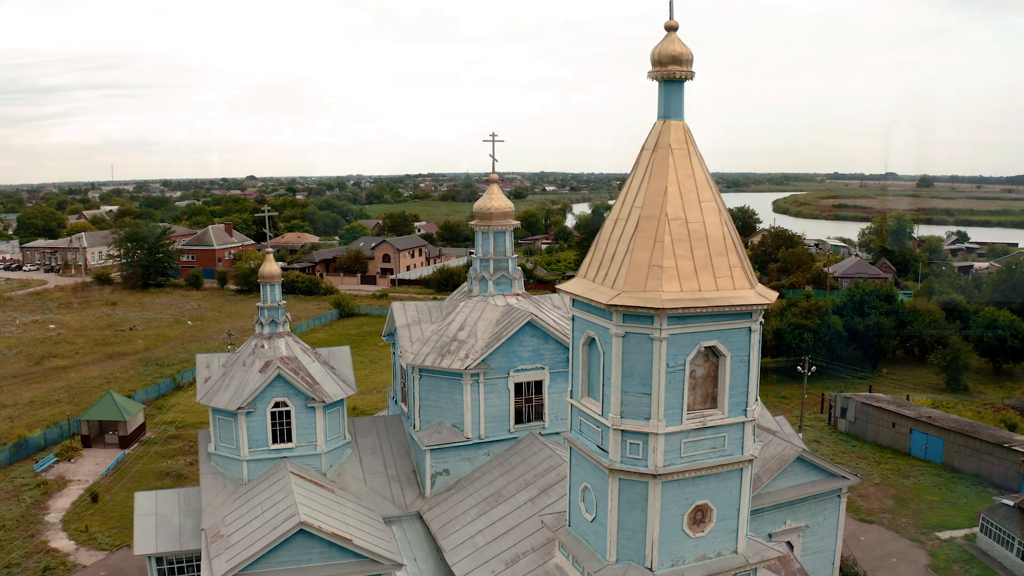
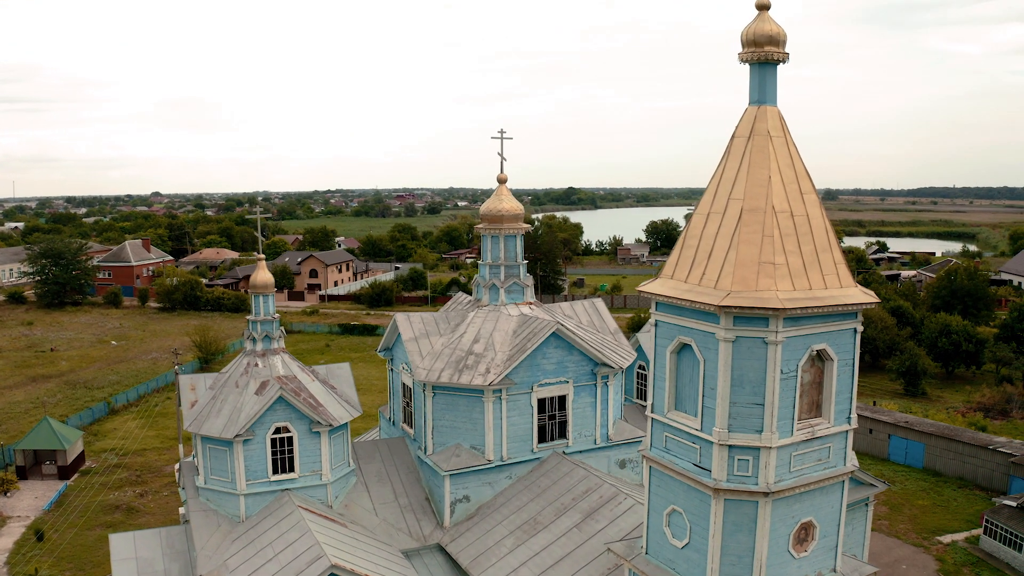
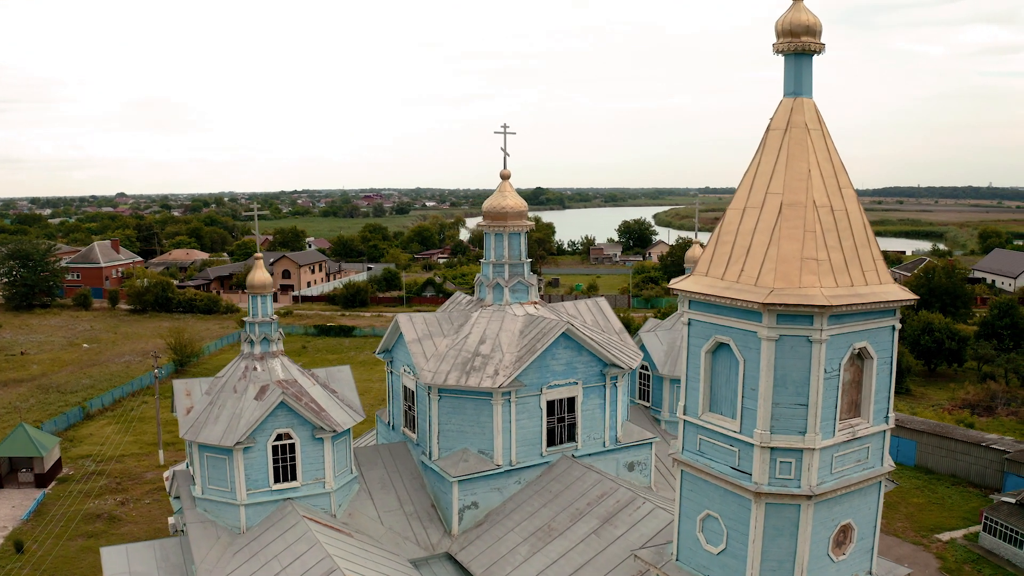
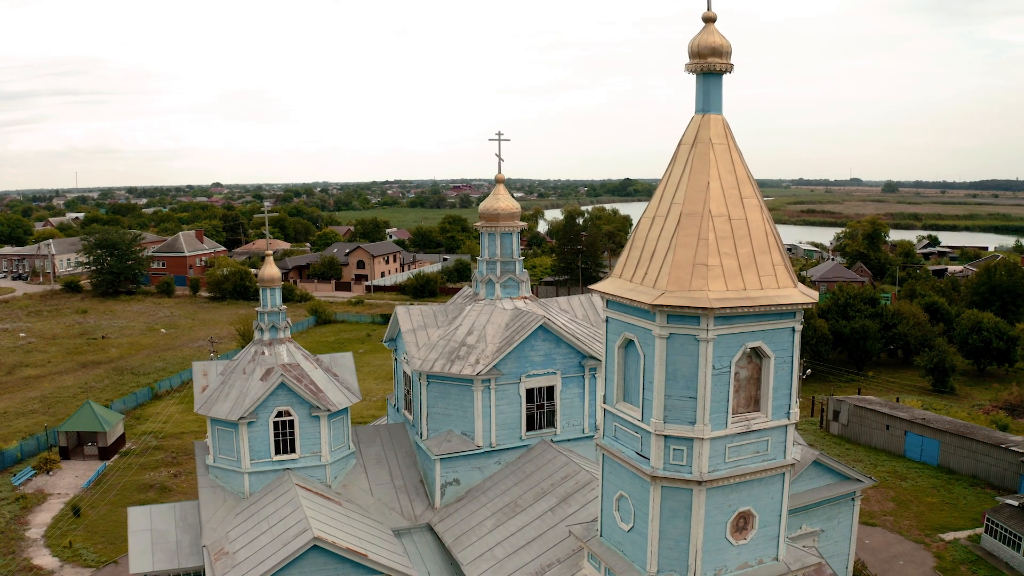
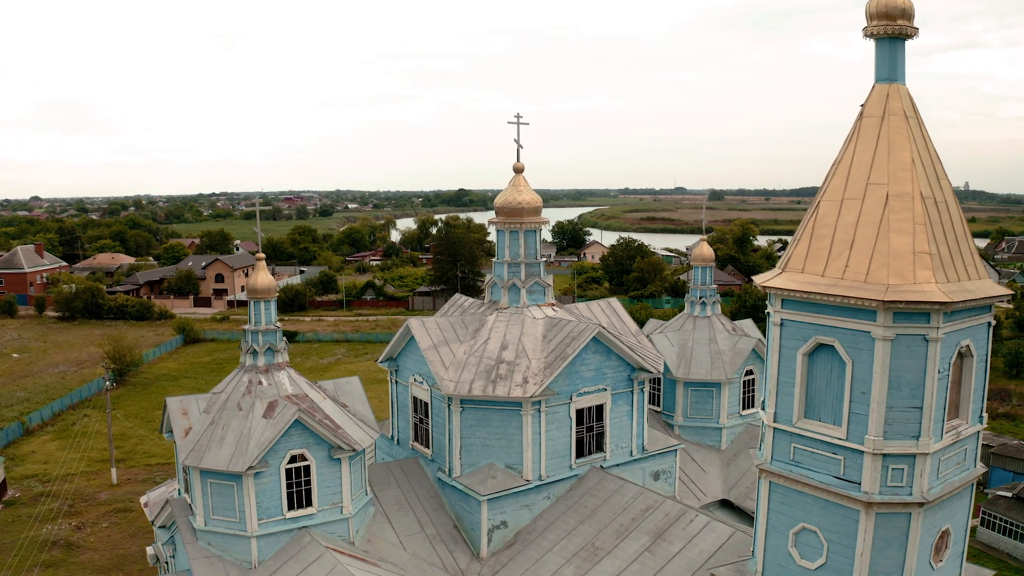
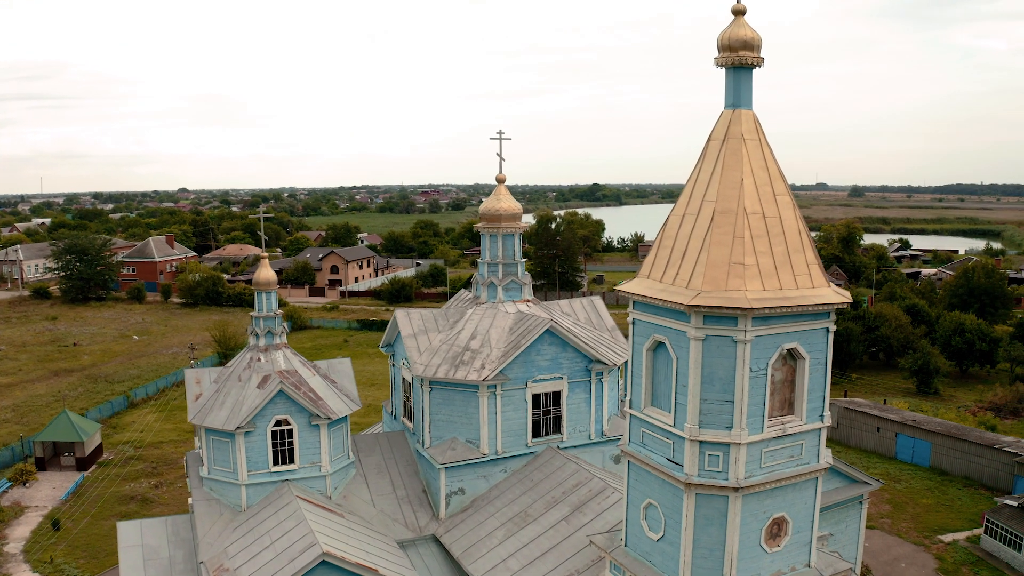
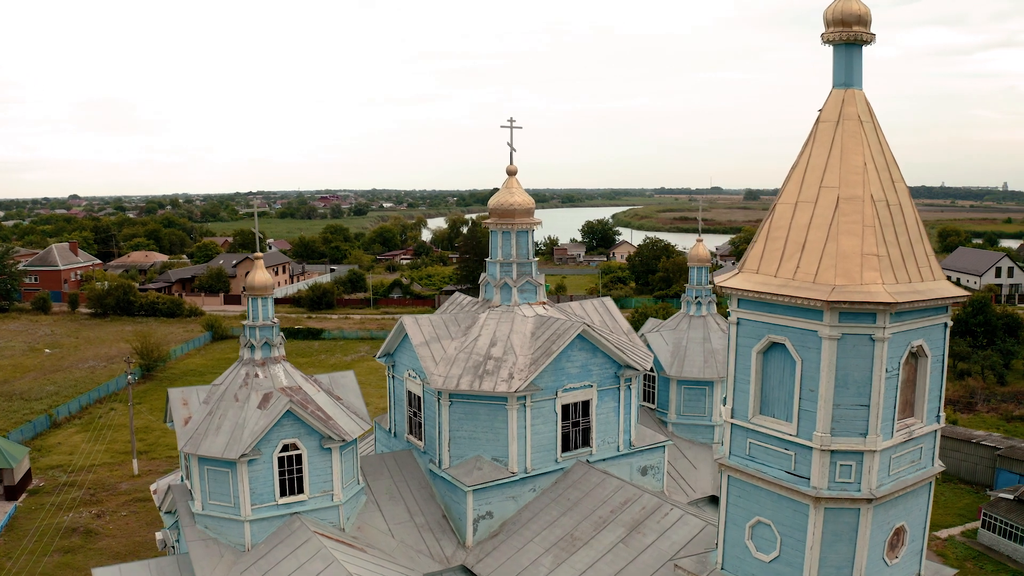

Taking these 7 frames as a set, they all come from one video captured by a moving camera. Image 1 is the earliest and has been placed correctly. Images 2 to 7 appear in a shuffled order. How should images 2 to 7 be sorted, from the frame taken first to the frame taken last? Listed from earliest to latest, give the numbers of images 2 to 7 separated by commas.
4, 6, 2, 3, 7, 5
